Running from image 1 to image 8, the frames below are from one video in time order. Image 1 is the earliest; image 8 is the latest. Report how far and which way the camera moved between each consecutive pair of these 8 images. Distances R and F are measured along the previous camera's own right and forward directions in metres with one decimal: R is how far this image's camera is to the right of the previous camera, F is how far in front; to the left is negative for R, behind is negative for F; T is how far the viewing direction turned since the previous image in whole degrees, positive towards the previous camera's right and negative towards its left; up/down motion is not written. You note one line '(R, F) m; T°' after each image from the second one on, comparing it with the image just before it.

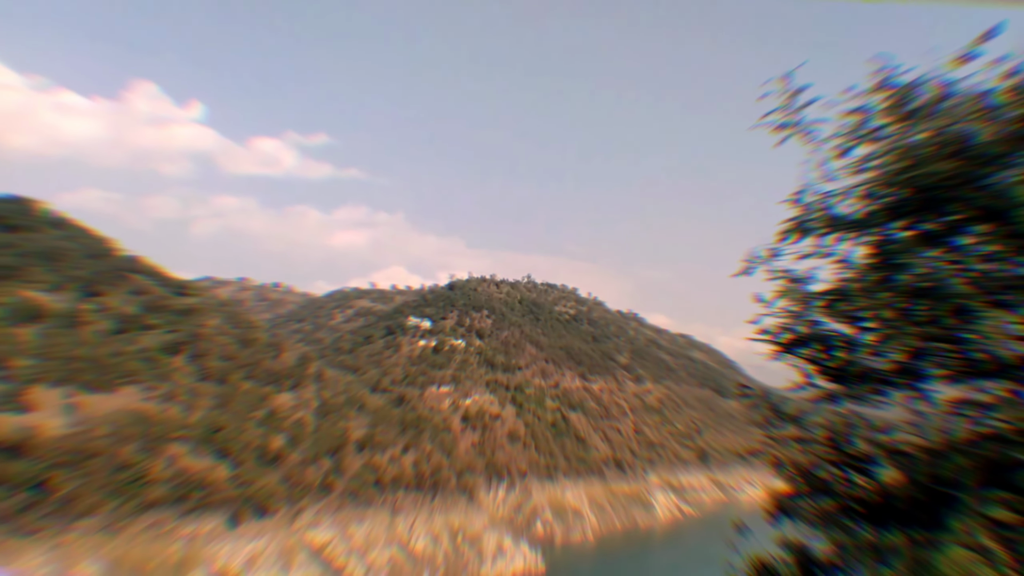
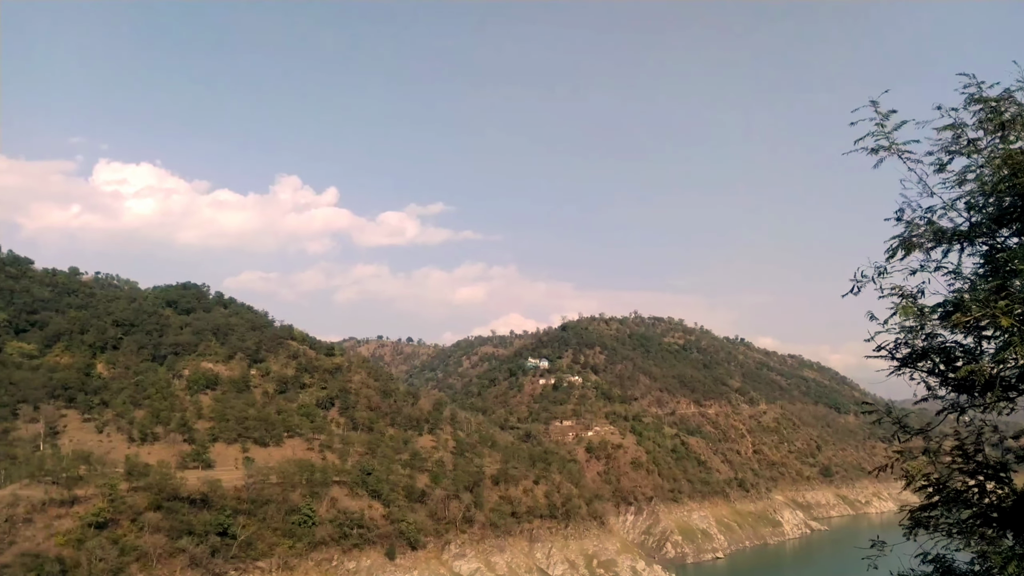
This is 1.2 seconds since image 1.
(-0.1, -1.2) m; -8°
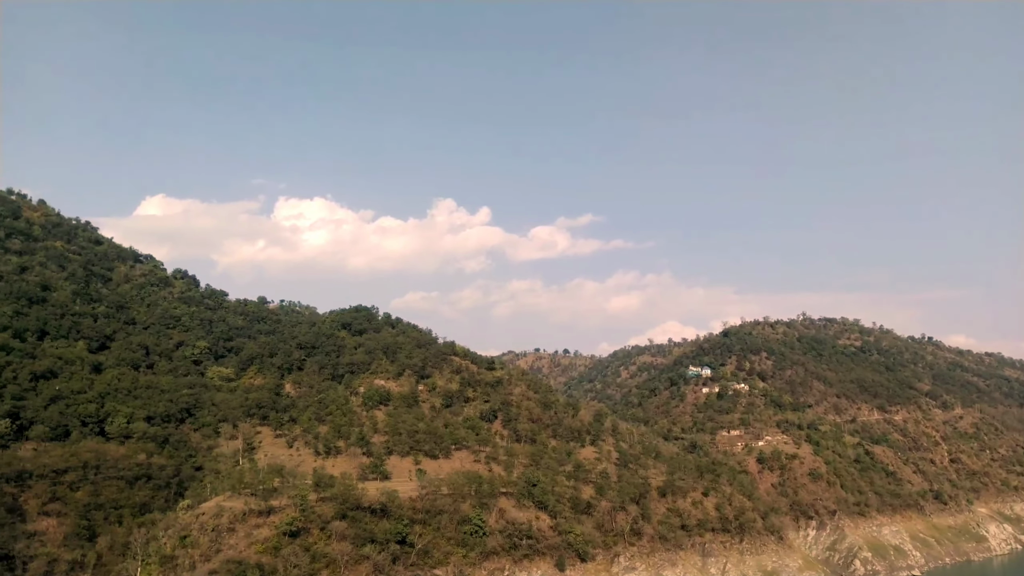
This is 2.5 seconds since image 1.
(-0.2, 0.0) m; -12°
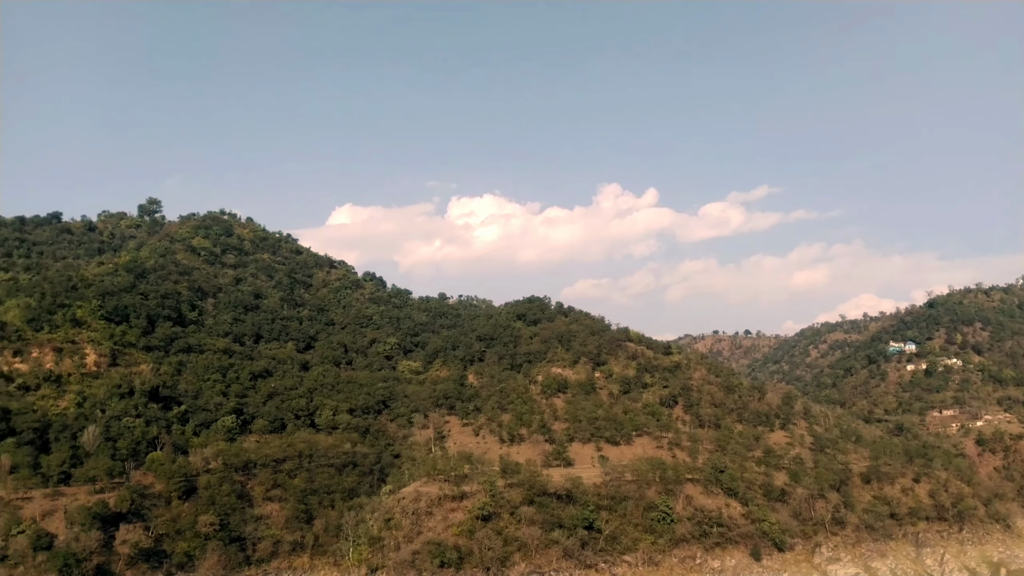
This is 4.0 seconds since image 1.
(-0.2, 0.0) m; -13°
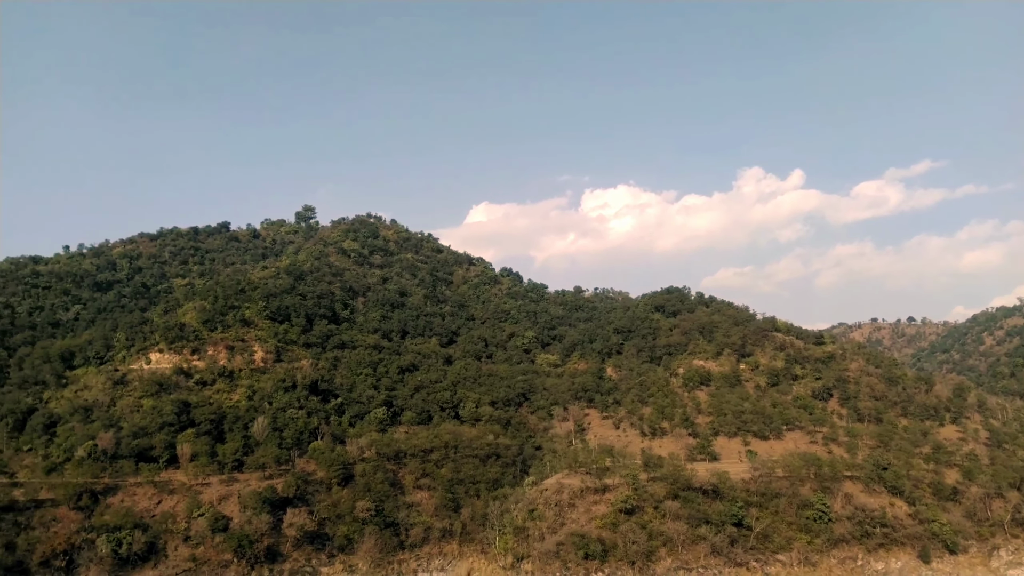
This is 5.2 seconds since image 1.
(-0.1, 0.0) m; -11°
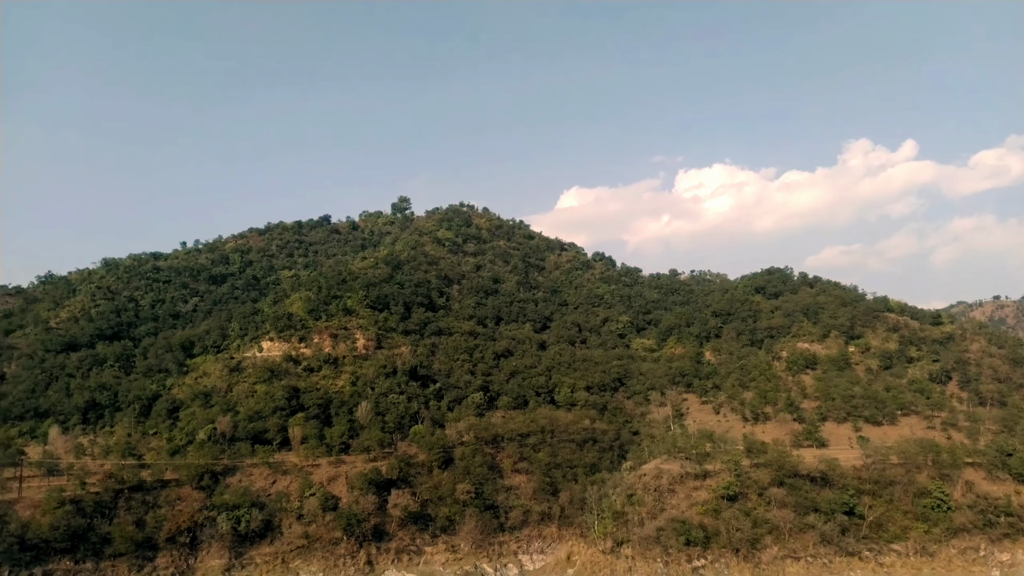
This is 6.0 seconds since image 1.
(-0.1, 0.0) m; -7°
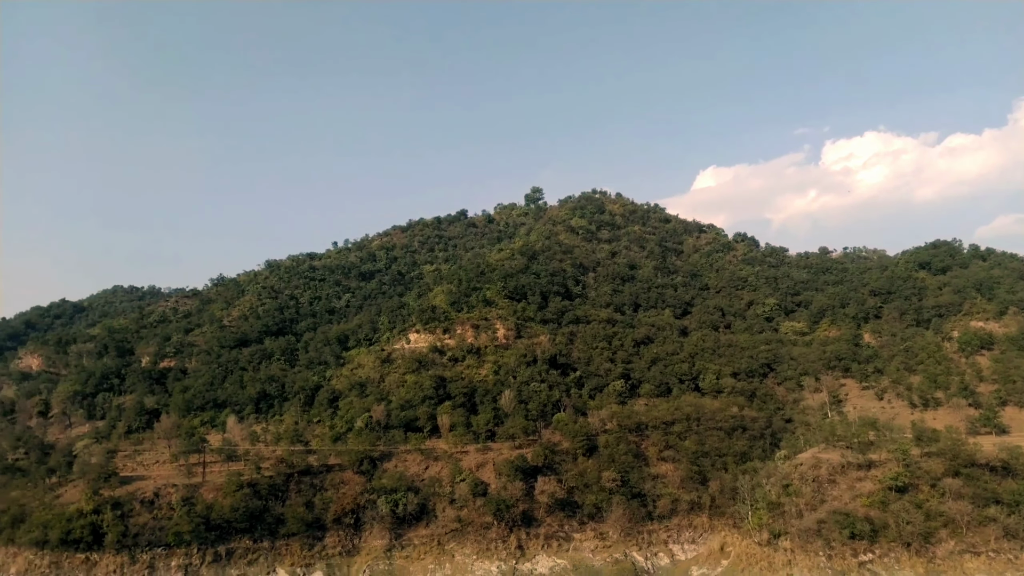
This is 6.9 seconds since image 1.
(-0.3, 0.0) m; -10°
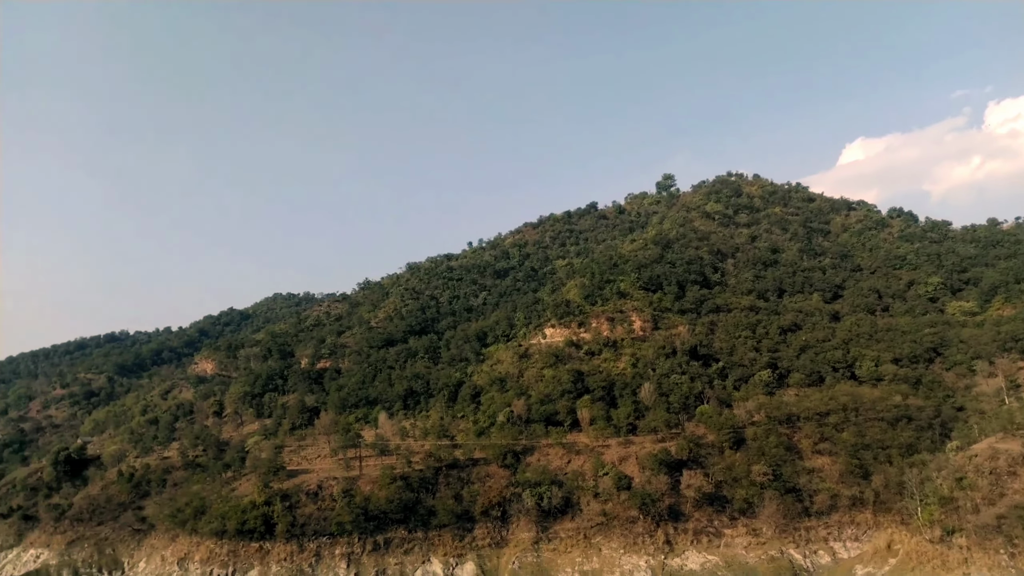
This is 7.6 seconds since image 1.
(-0.1, 0.0) m; -10°
